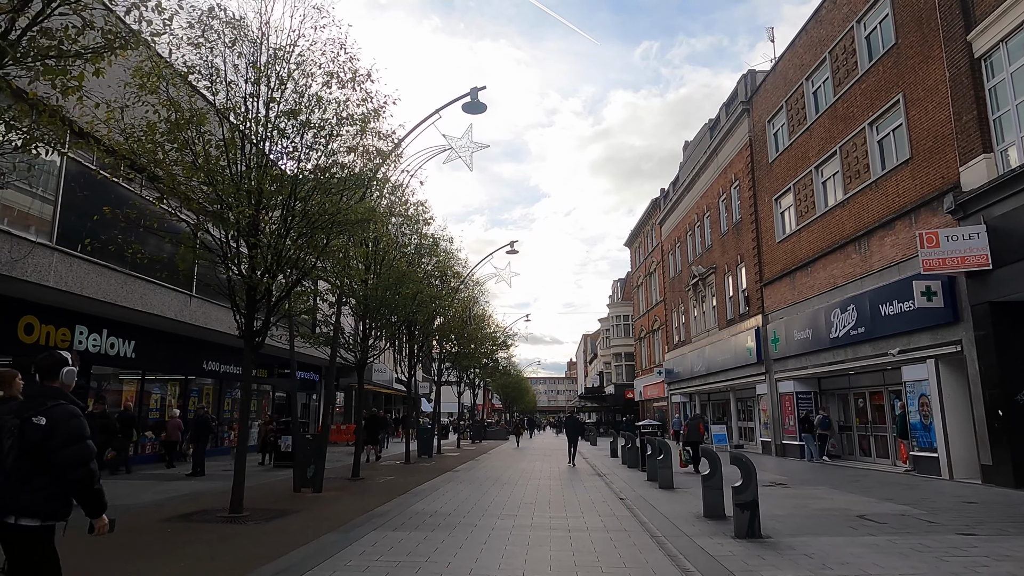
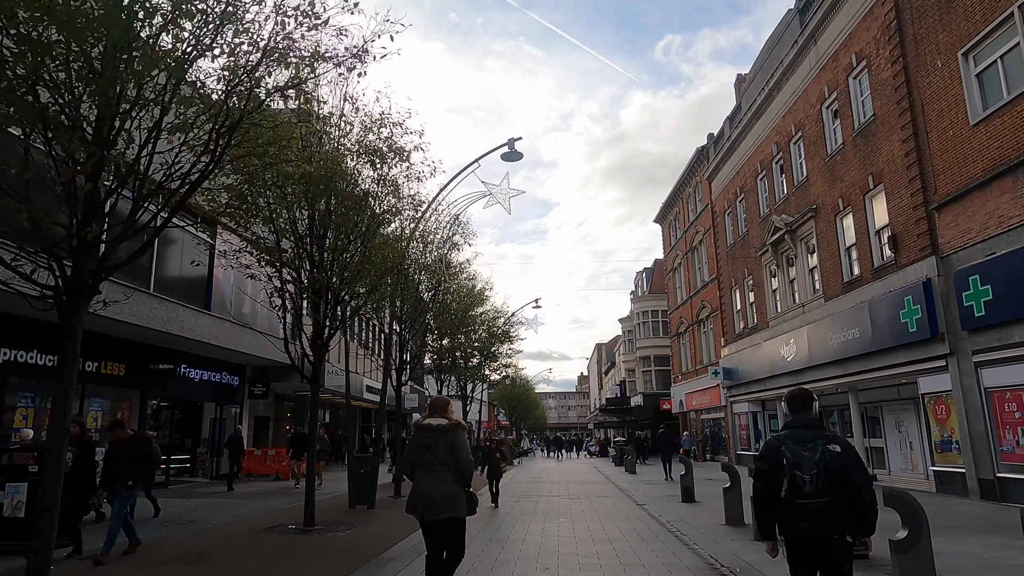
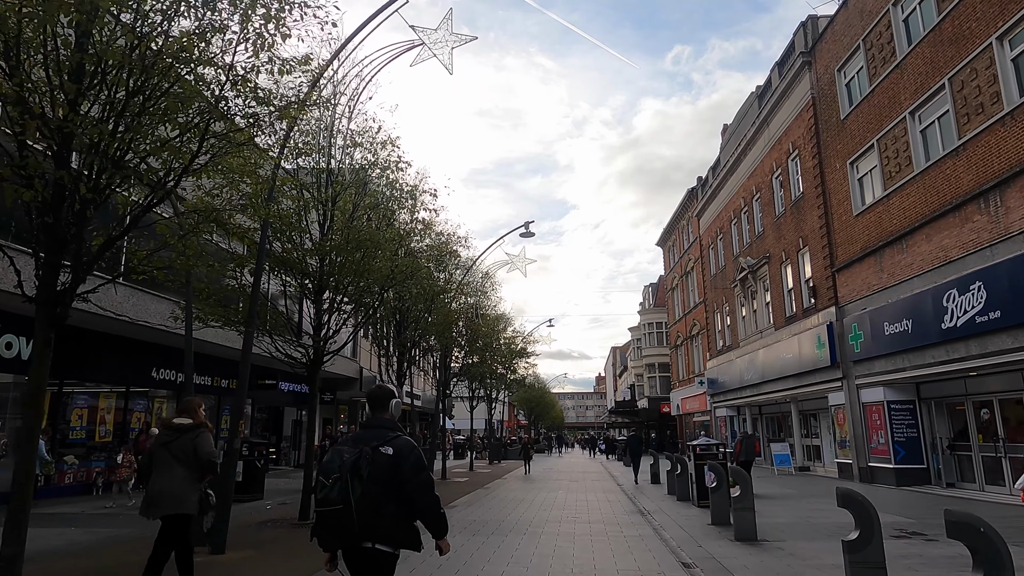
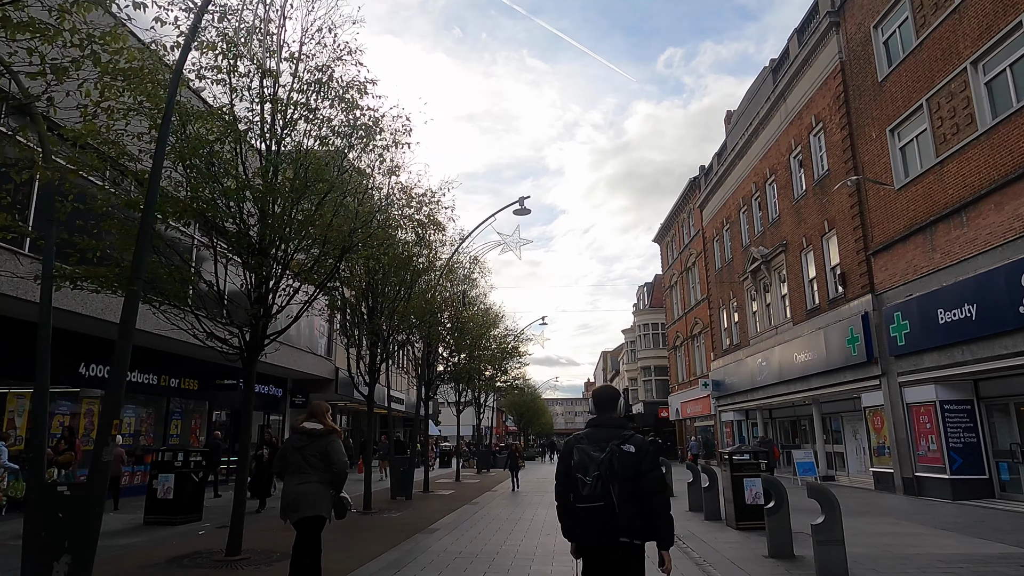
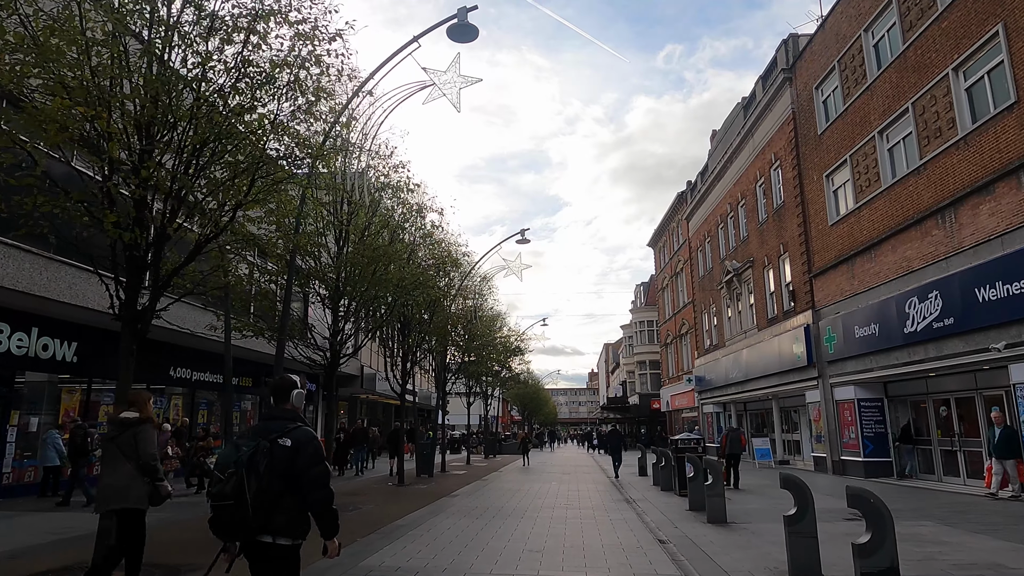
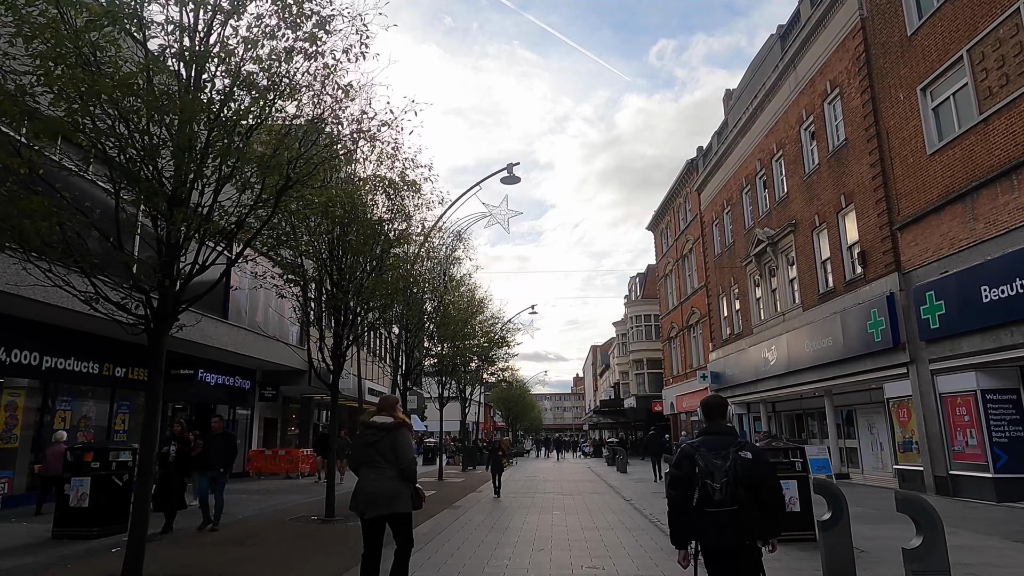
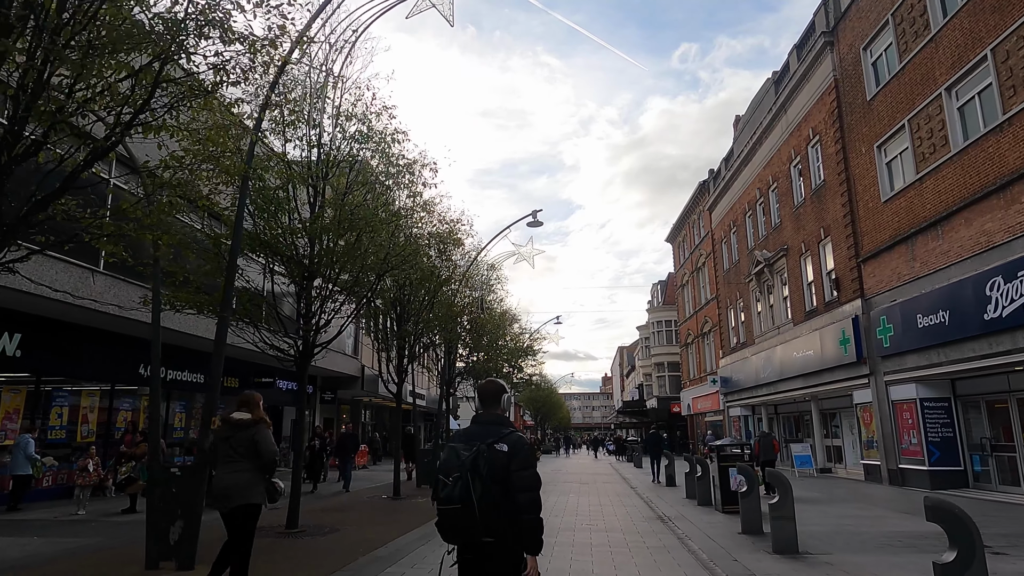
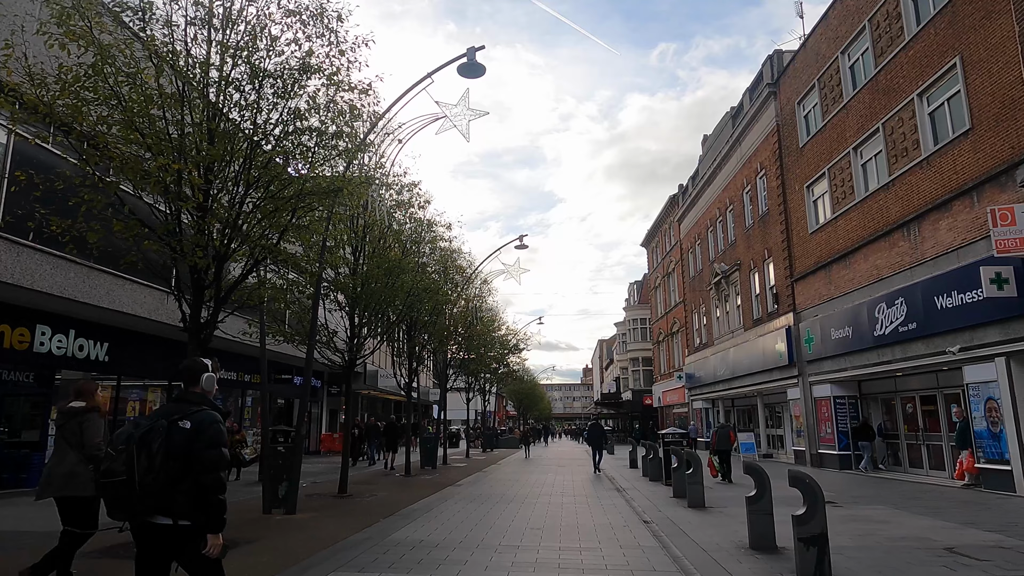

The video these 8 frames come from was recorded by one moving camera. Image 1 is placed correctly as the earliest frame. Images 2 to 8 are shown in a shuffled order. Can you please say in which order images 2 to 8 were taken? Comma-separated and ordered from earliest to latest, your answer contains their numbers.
8, 5, 3, 7, 4, 6, 2
